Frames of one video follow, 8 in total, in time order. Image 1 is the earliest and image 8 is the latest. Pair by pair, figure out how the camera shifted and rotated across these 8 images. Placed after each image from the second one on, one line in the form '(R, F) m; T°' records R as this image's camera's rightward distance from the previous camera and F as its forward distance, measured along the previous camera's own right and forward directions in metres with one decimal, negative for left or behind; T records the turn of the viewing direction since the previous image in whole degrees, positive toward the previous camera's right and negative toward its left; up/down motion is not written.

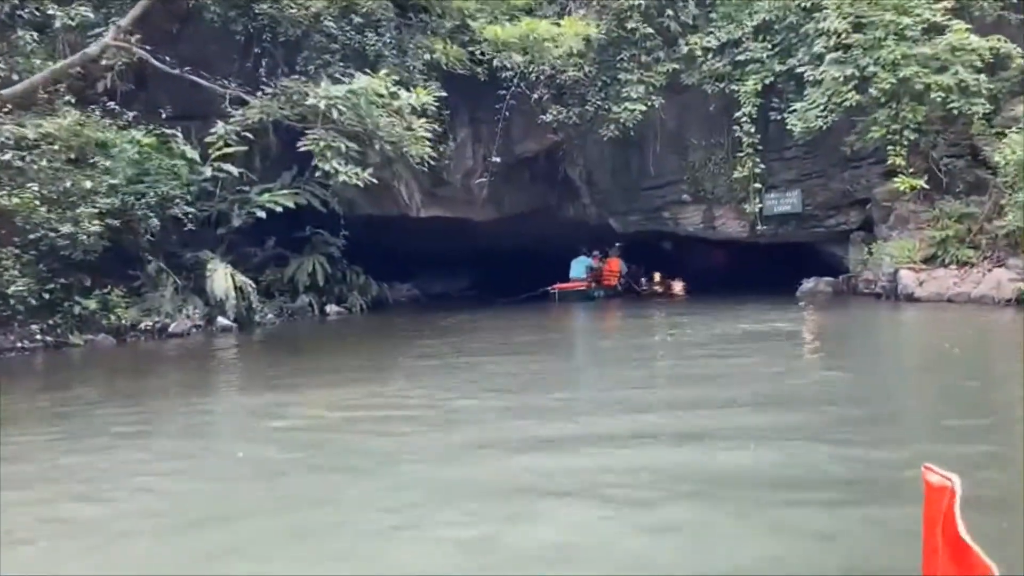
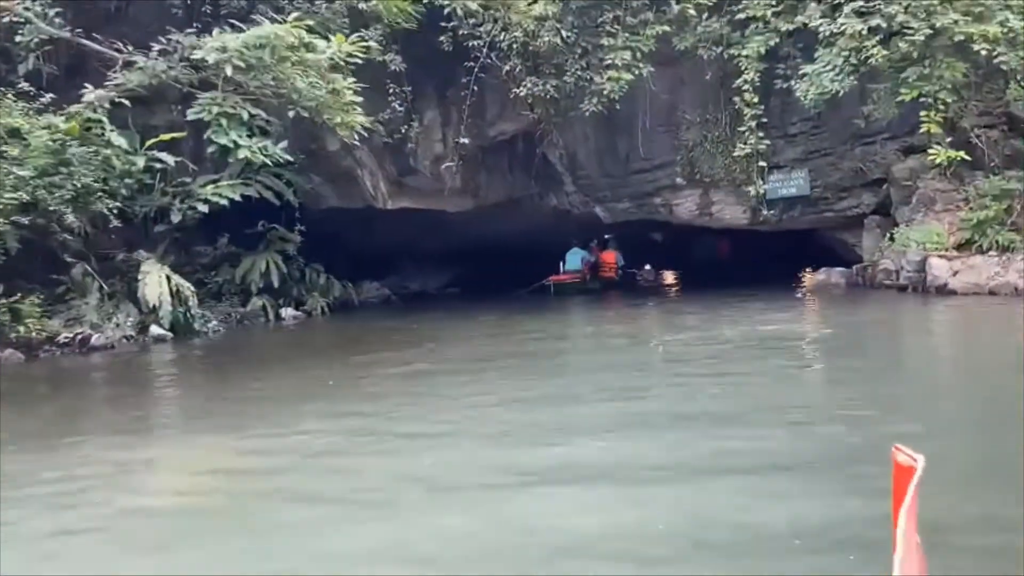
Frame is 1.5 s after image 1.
(+0.2, +1.5) m; +1°
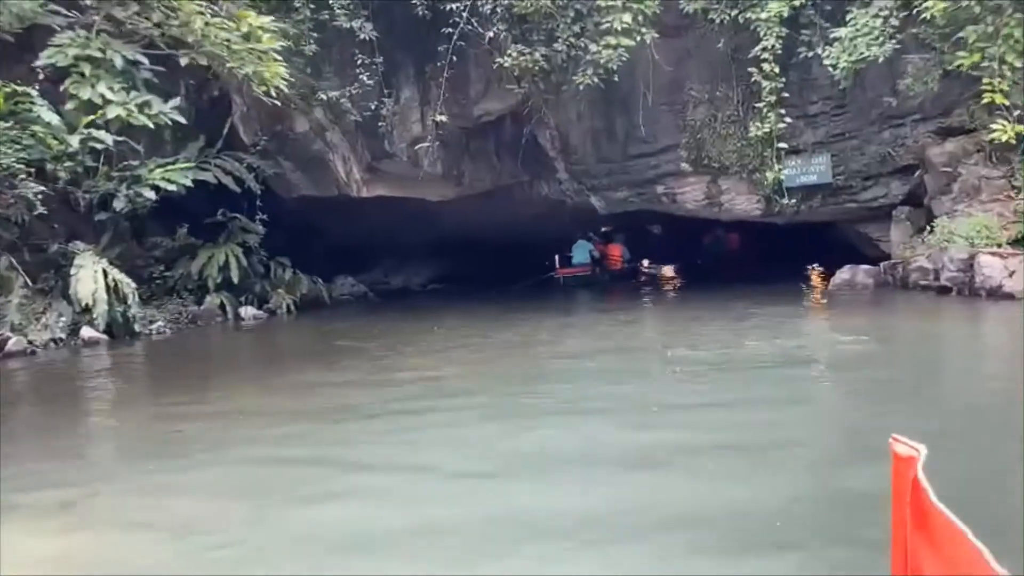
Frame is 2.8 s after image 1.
(+0.2, +1.3) m; 0°
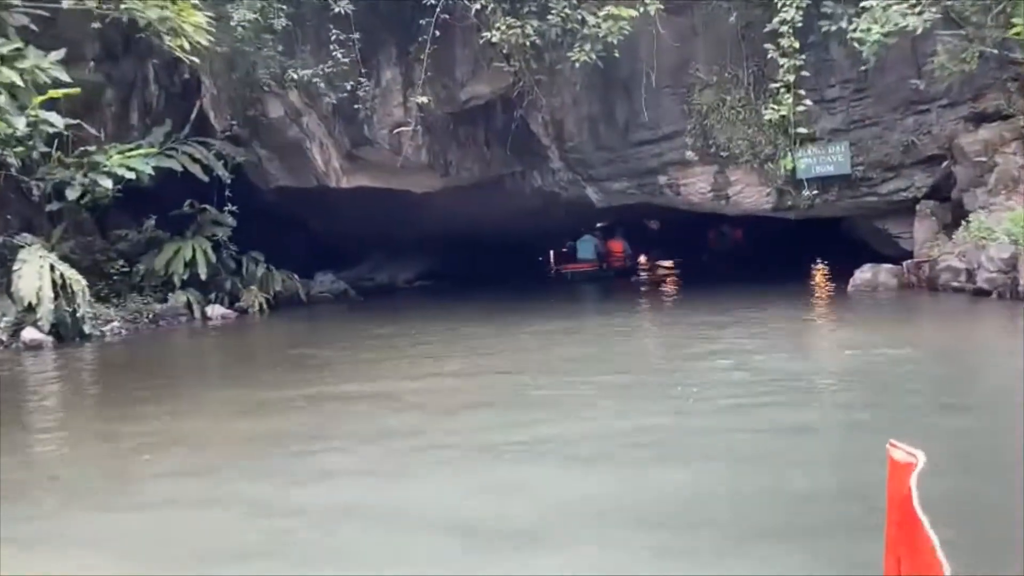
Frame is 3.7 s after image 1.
(+0.1, +0.9) m; 0°
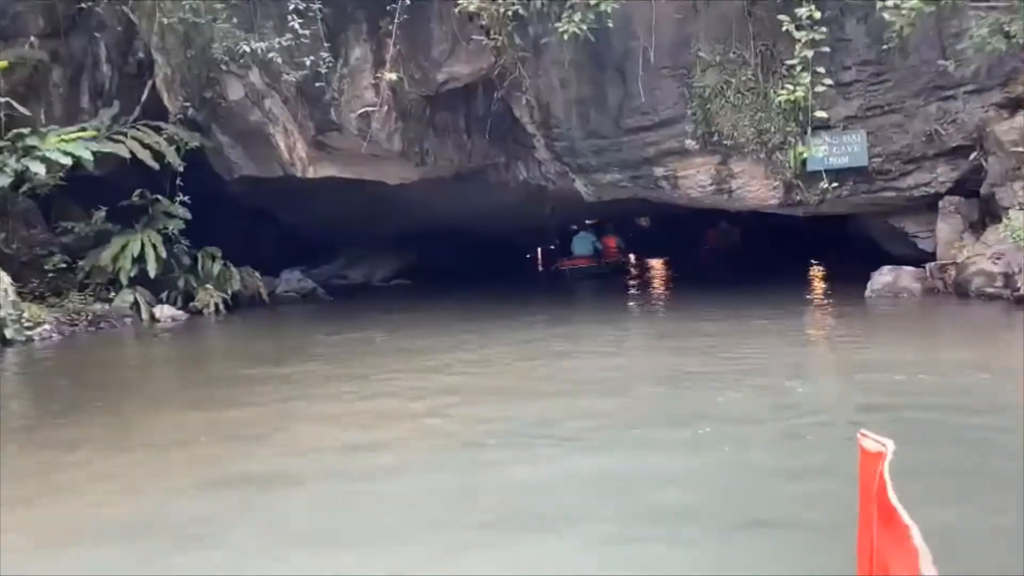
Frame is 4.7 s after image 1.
(+0.1, +1.0) m; +1°
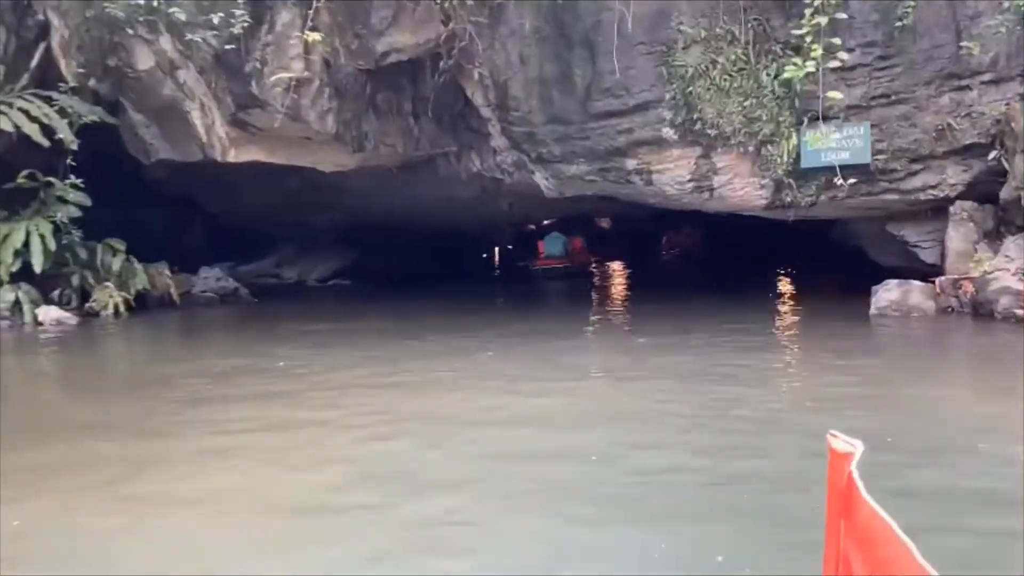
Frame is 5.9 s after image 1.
(+0.1, +1.3) m; +3°
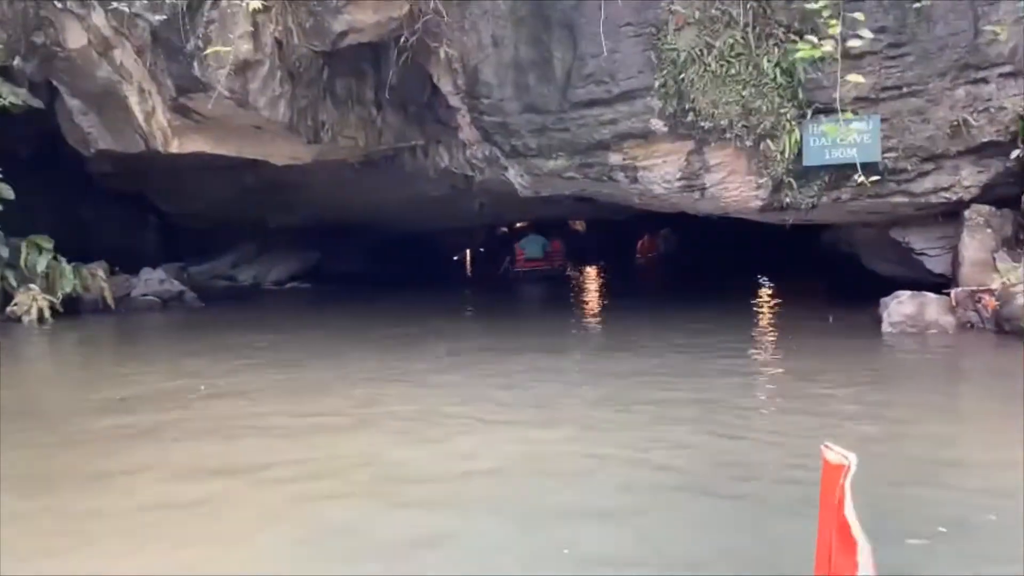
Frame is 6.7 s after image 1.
(0.0, +0.8) m; +2°
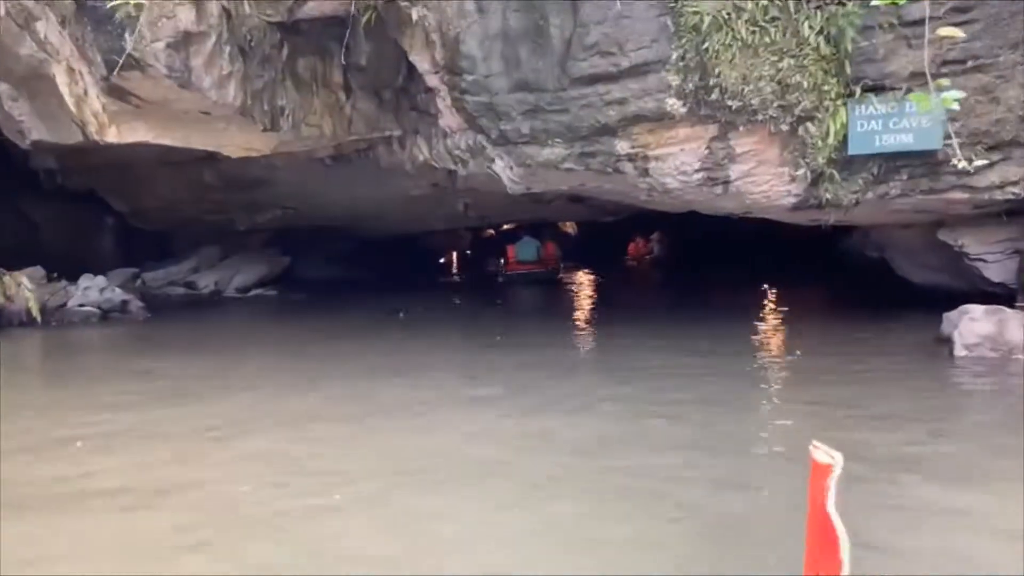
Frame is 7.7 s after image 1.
(0.0, +1.1) m; +1°
